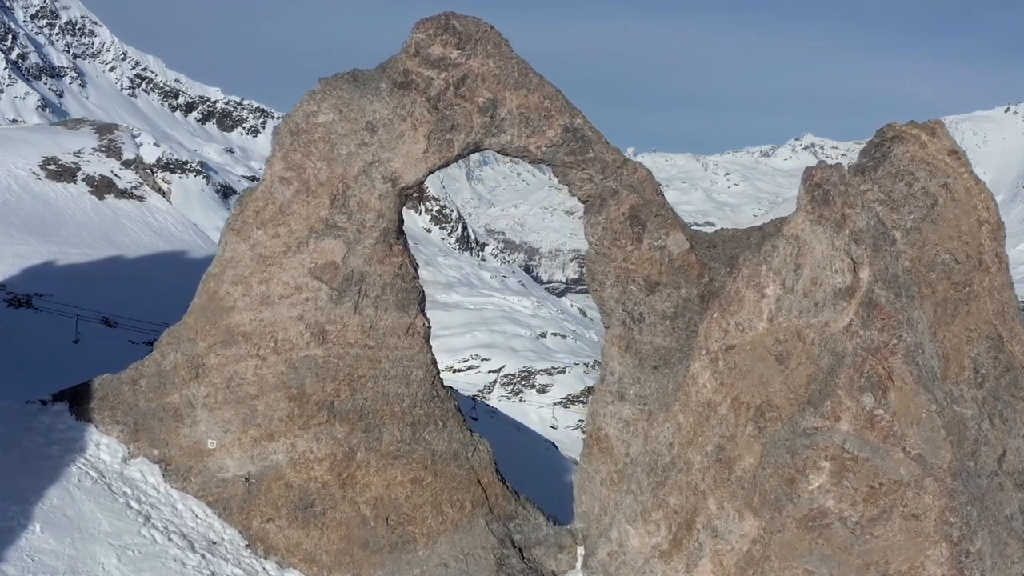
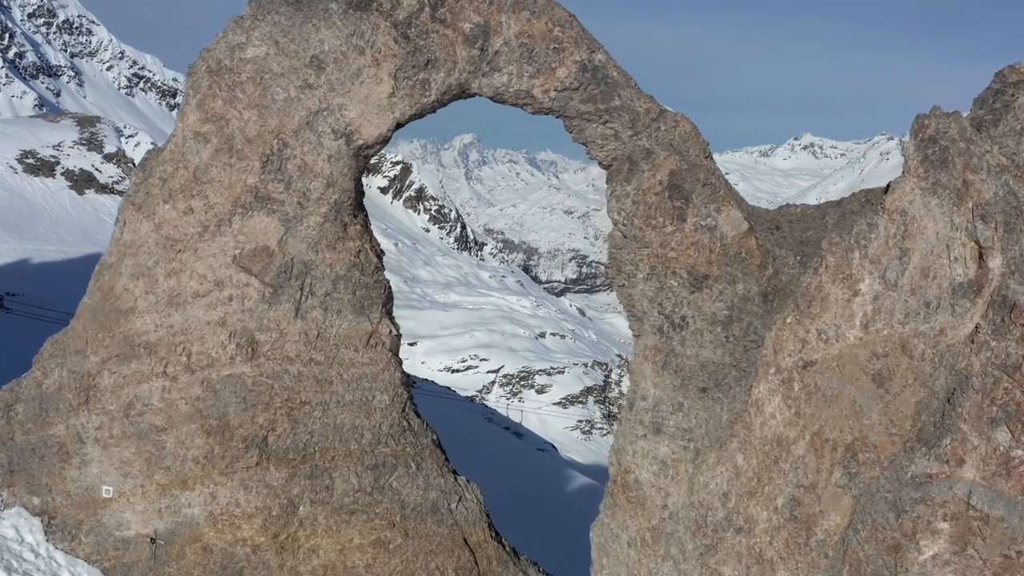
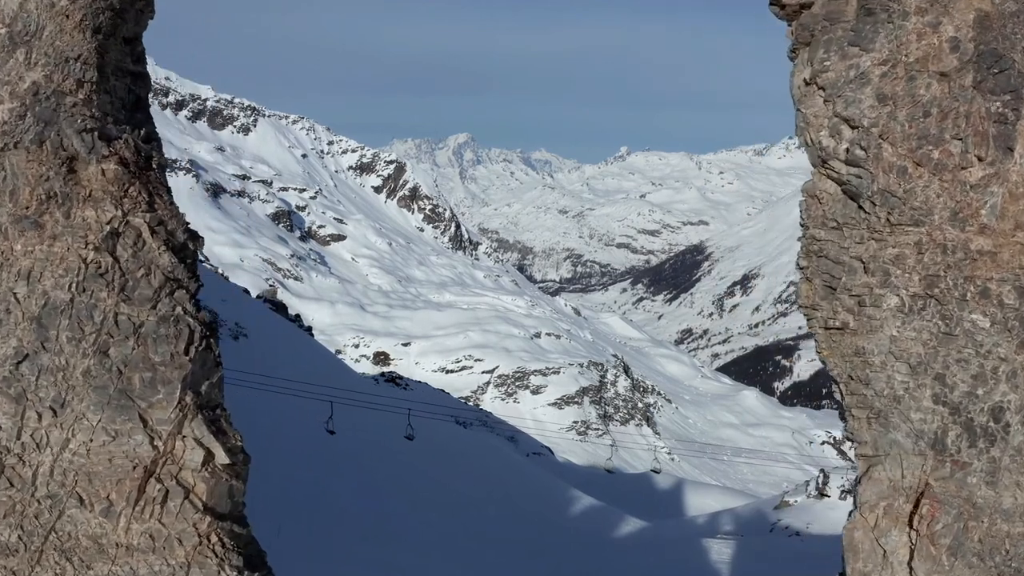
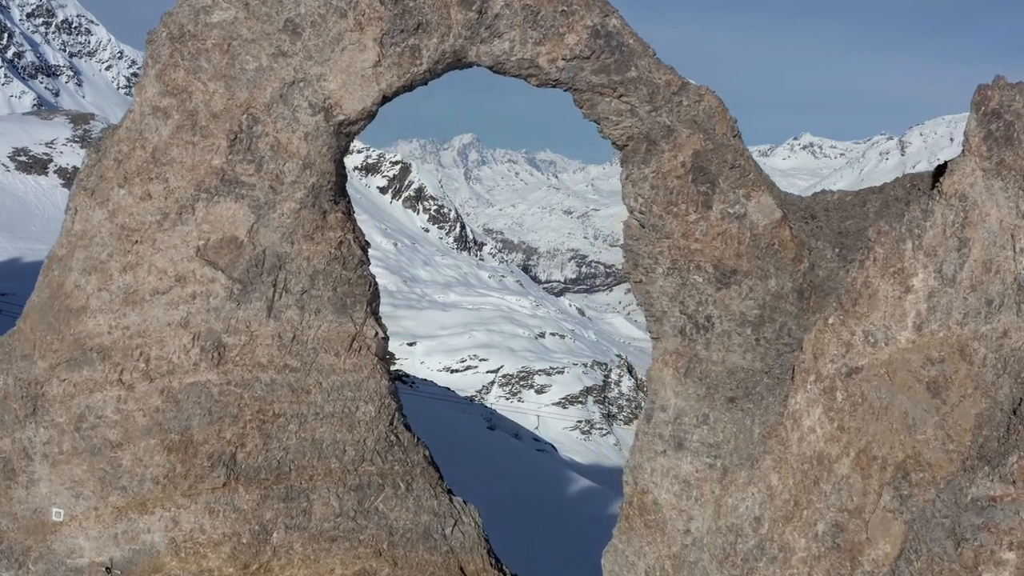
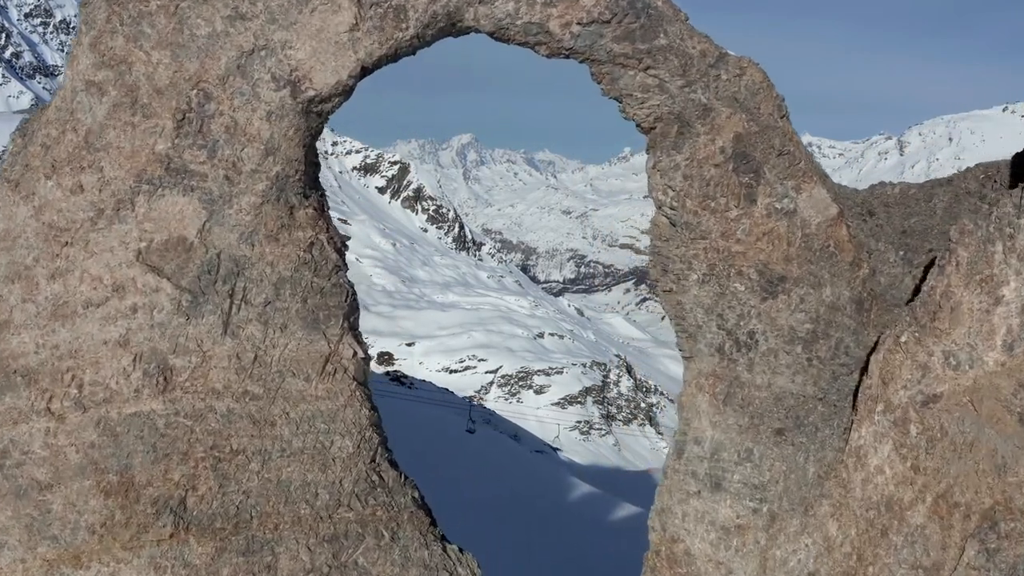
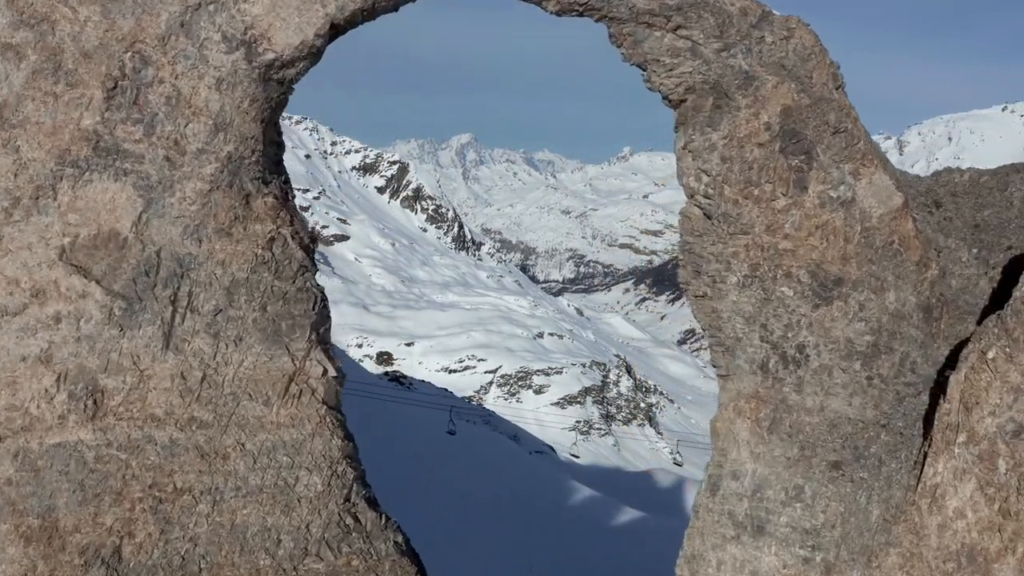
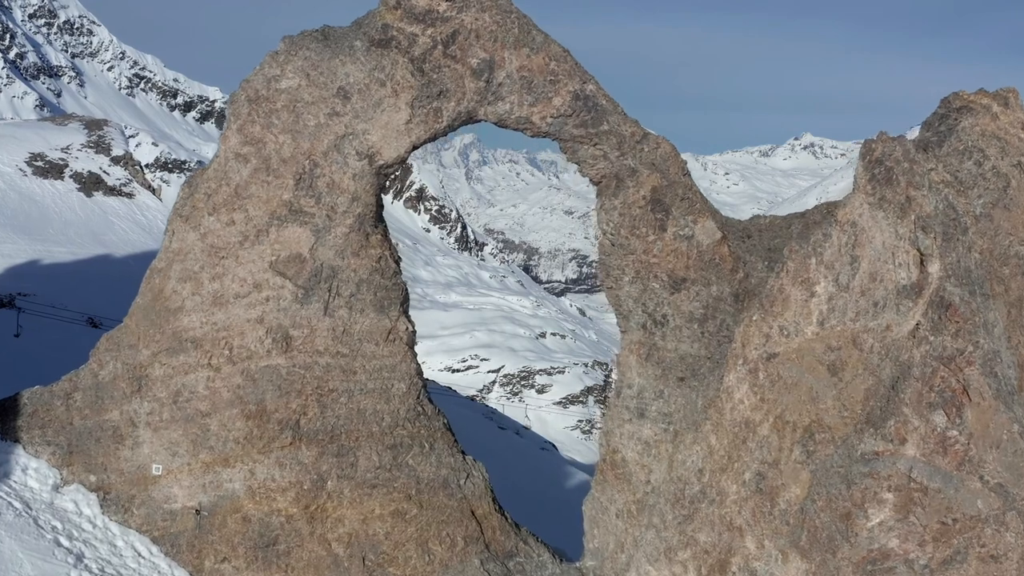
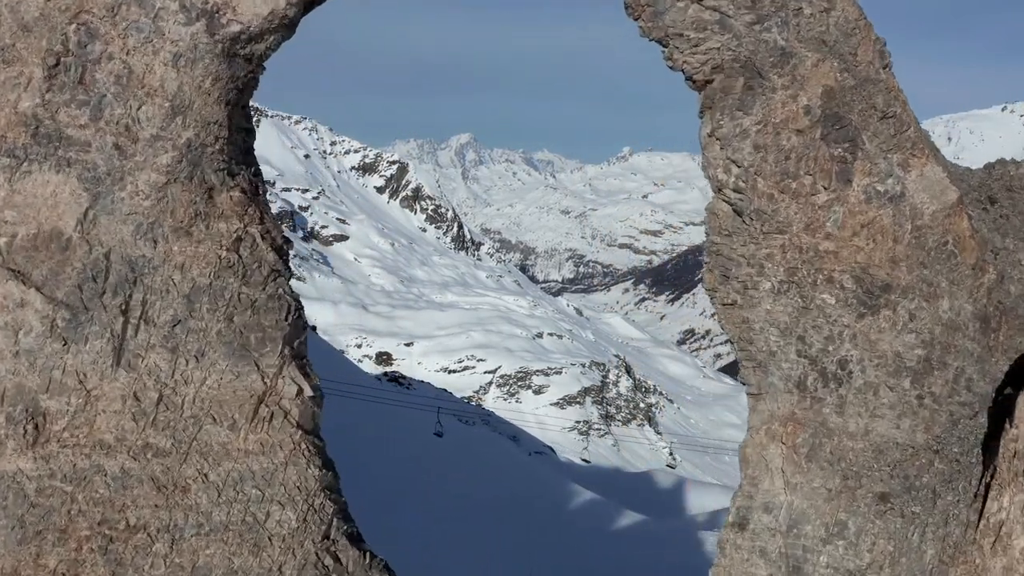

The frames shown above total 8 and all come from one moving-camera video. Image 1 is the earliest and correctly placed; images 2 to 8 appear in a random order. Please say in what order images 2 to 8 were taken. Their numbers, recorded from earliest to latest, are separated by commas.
7, 2, 4, 5, 6, 8, 3
